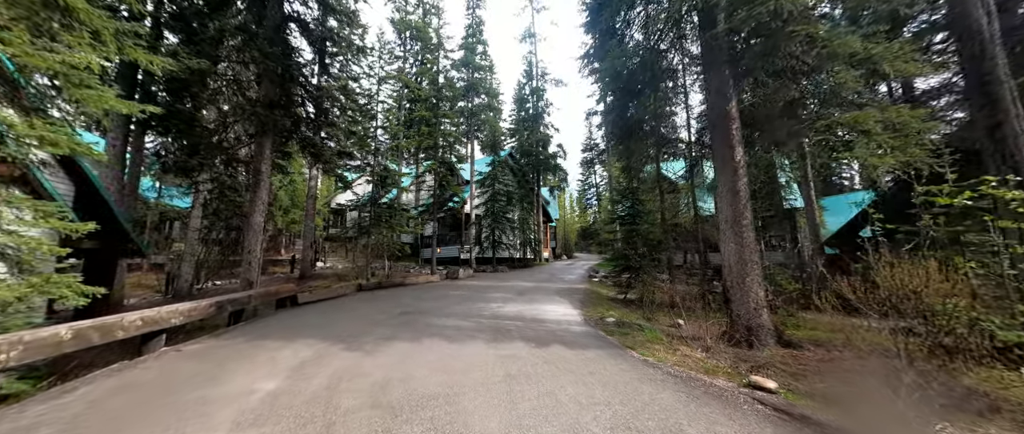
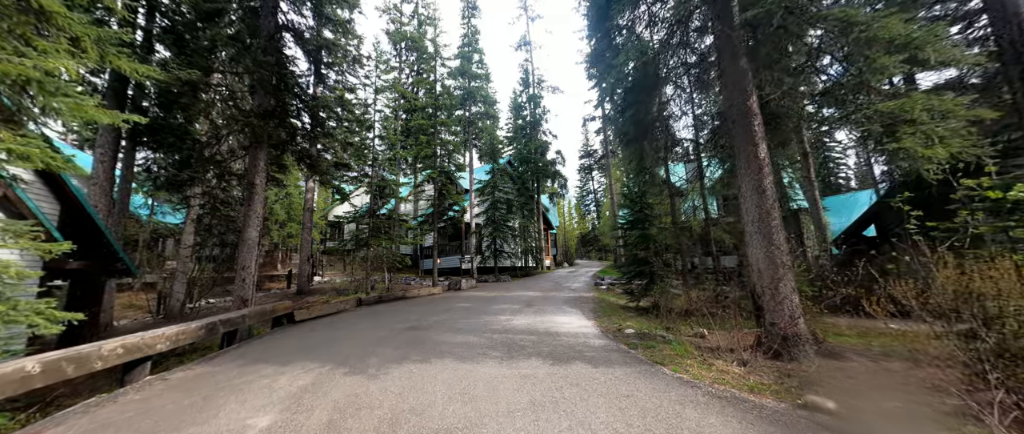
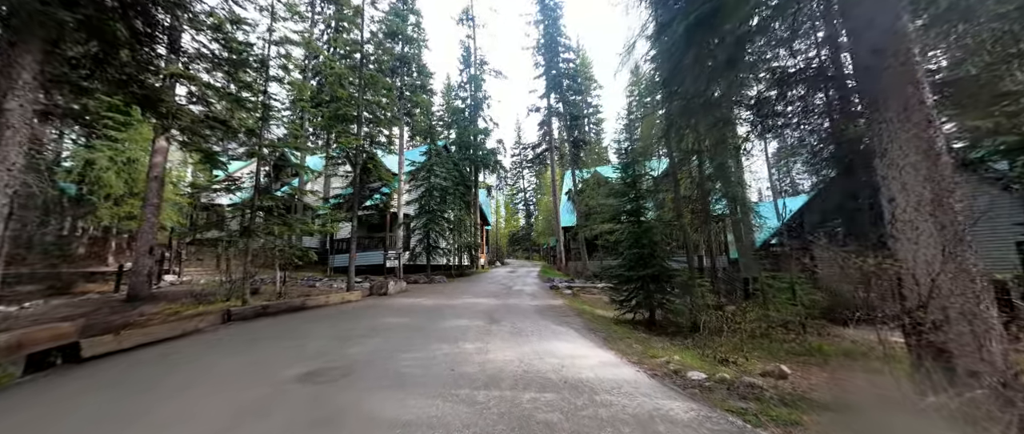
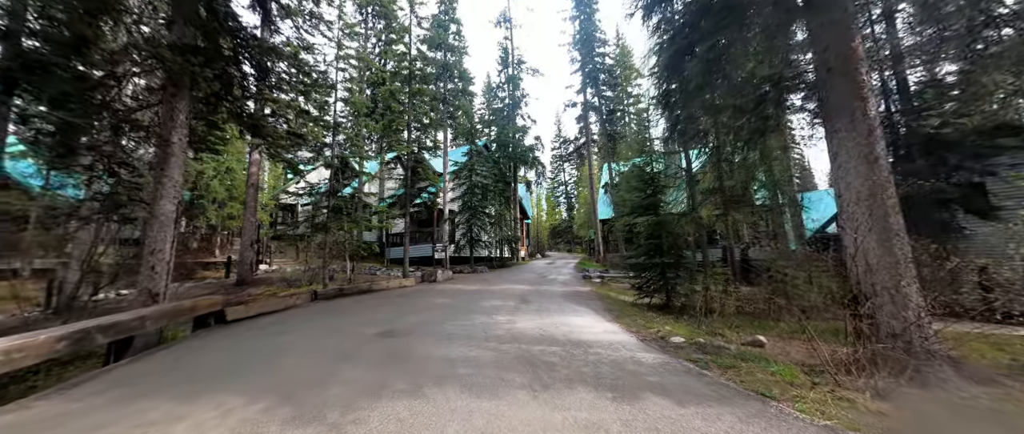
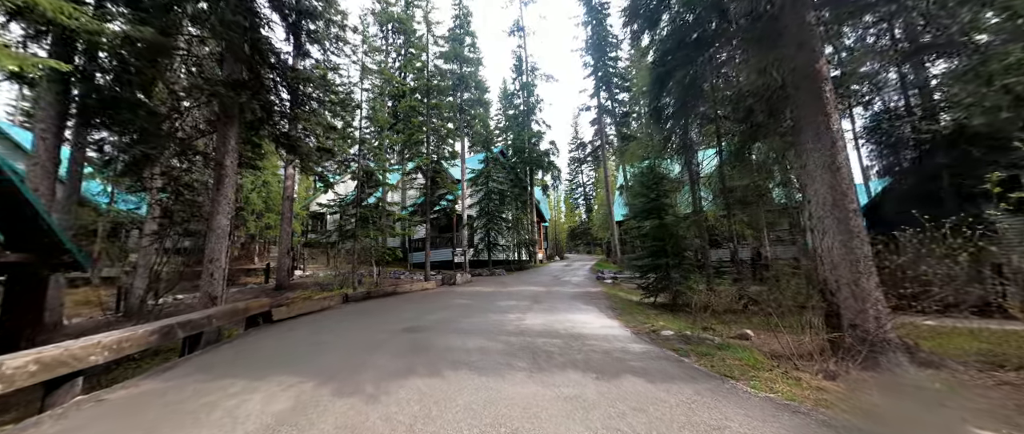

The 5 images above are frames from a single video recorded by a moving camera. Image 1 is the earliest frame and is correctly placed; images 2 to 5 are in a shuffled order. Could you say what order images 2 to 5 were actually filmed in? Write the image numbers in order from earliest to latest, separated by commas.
2, 5, 4, 3
